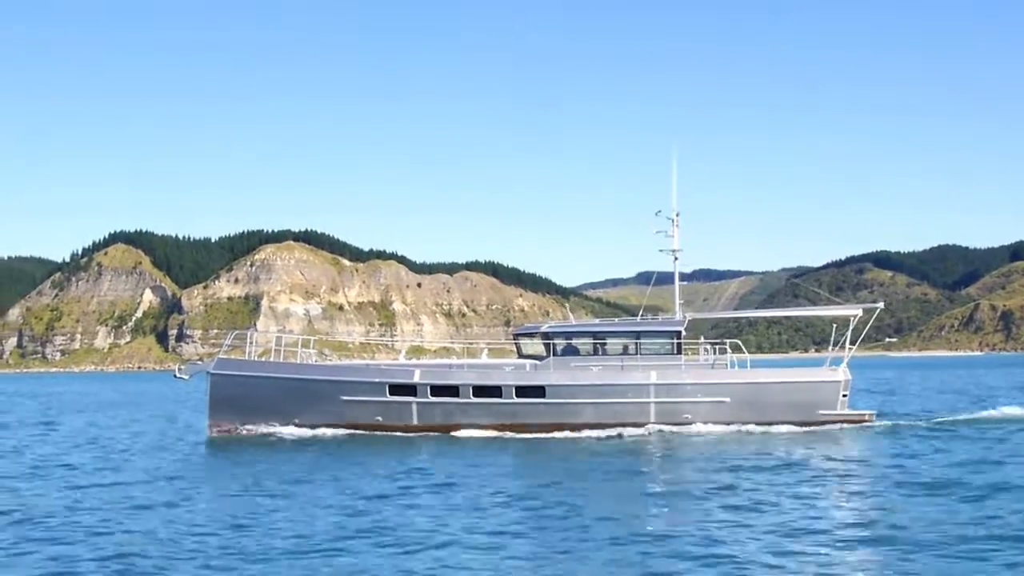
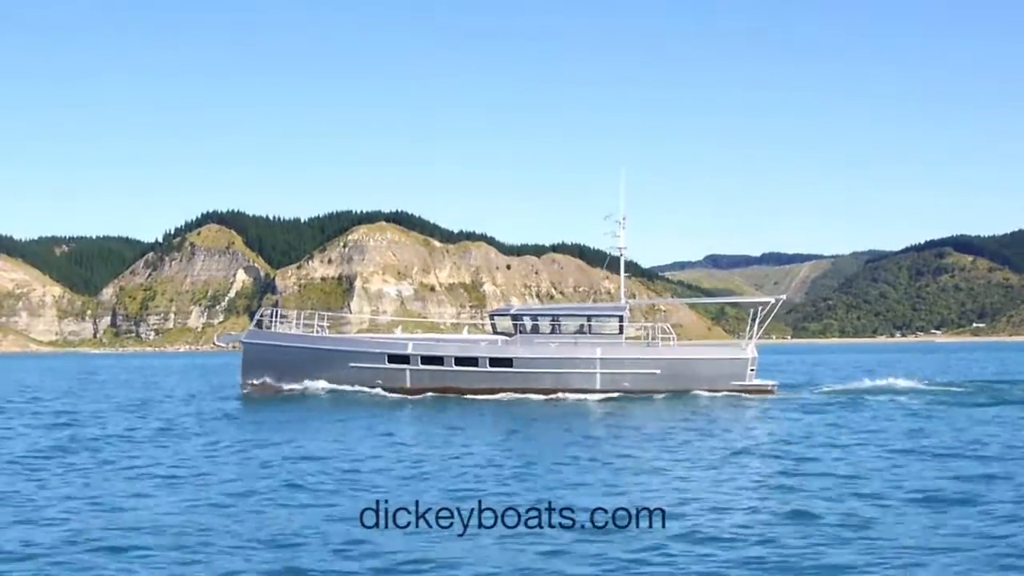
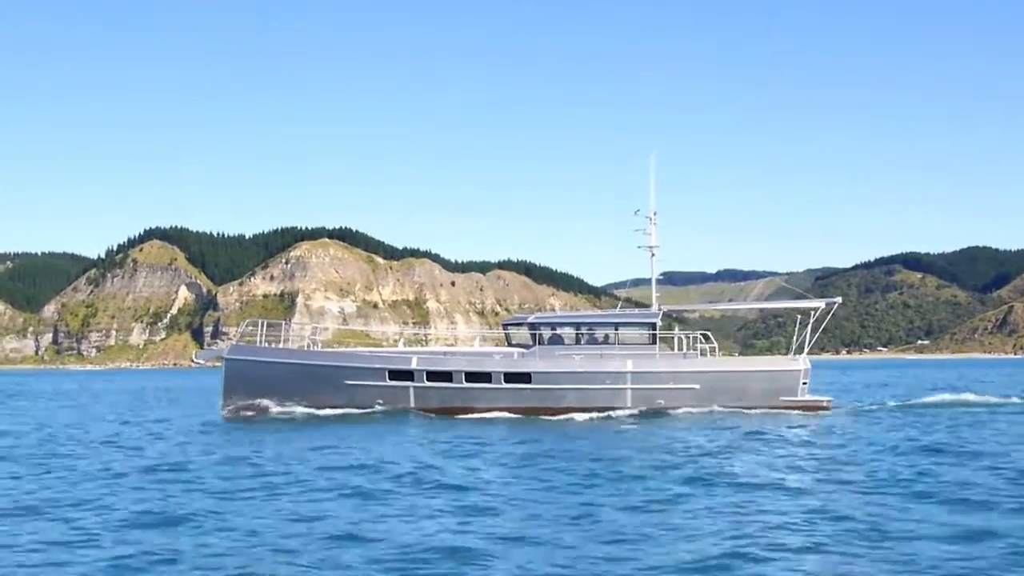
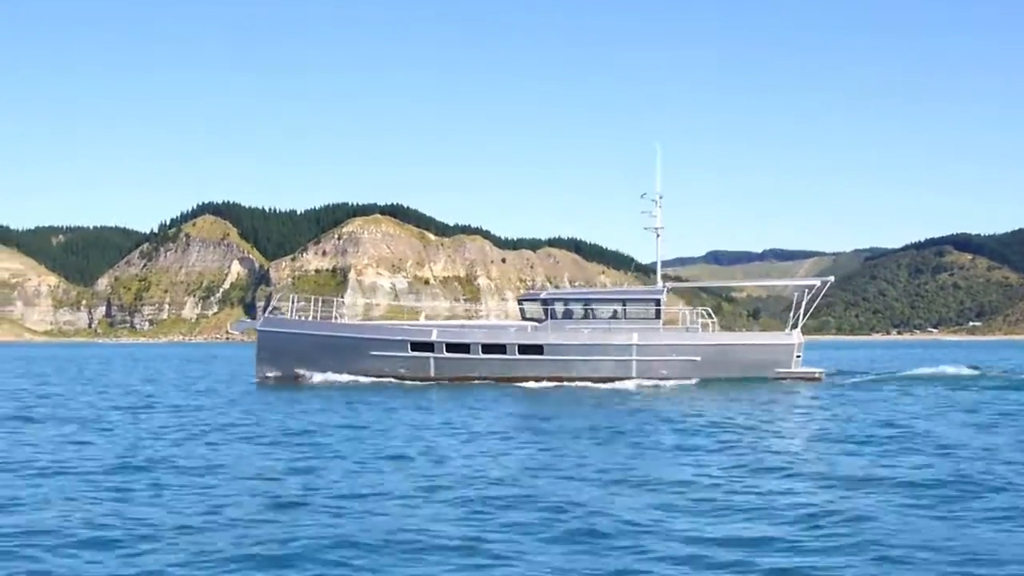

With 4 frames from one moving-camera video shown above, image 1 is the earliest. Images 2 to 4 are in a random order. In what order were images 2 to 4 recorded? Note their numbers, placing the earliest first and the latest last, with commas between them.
3, 4, 2
